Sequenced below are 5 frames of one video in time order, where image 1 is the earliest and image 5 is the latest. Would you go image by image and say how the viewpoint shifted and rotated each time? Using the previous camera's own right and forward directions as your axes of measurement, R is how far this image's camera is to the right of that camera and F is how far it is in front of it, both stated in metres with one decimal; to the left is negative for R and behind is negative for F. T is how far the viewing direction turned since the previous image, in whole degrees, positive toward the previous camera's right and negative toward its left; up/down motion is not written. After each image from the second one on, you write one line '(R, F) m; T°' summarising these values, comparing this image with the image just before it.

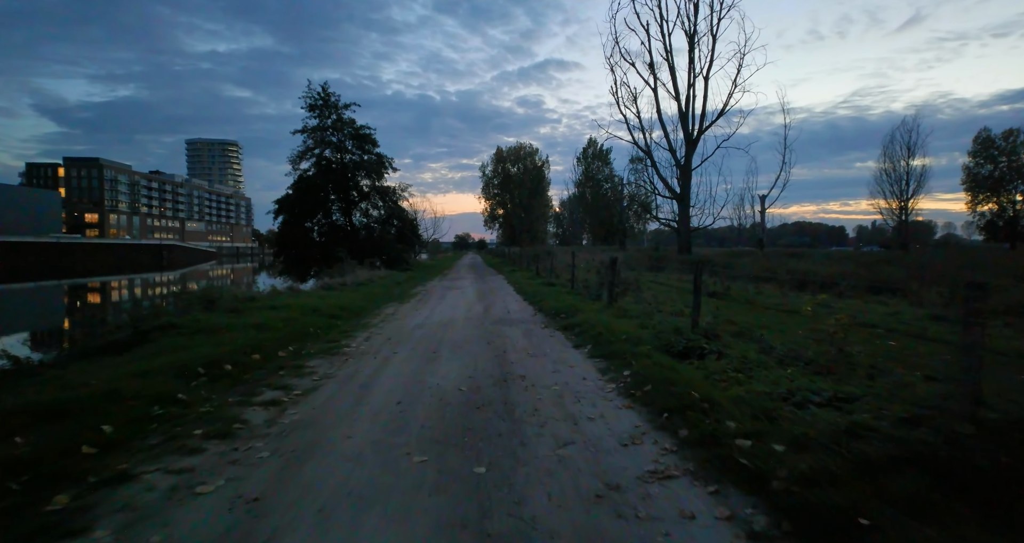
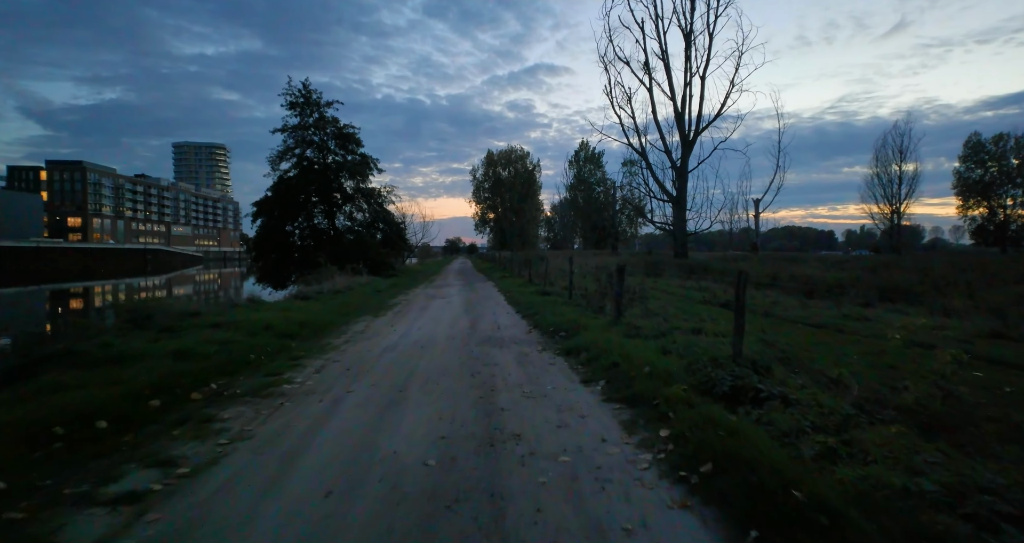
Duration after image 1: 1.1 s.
(0.0, +2.0) m; +1°
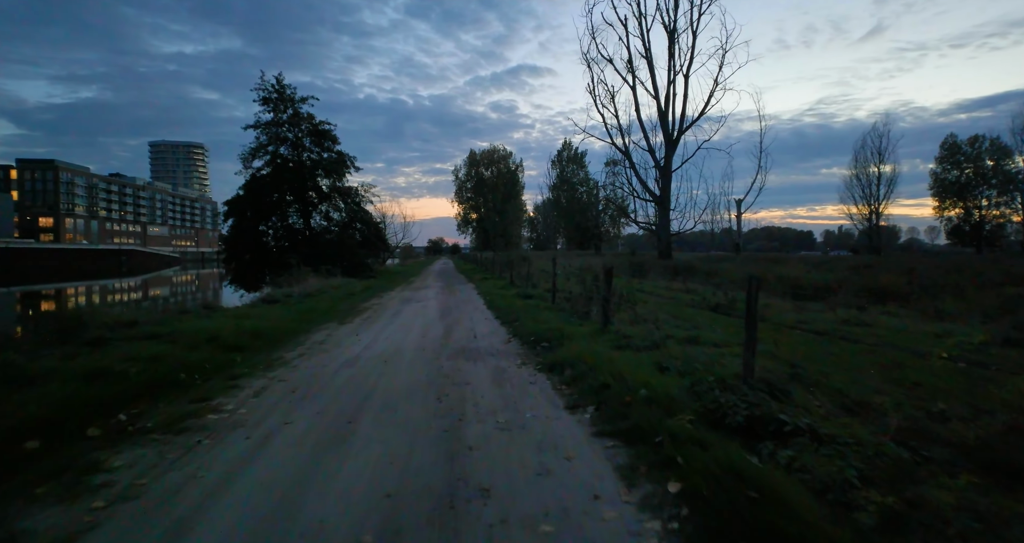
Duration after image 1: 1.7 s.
(+0.2, +1.1) m; +2°
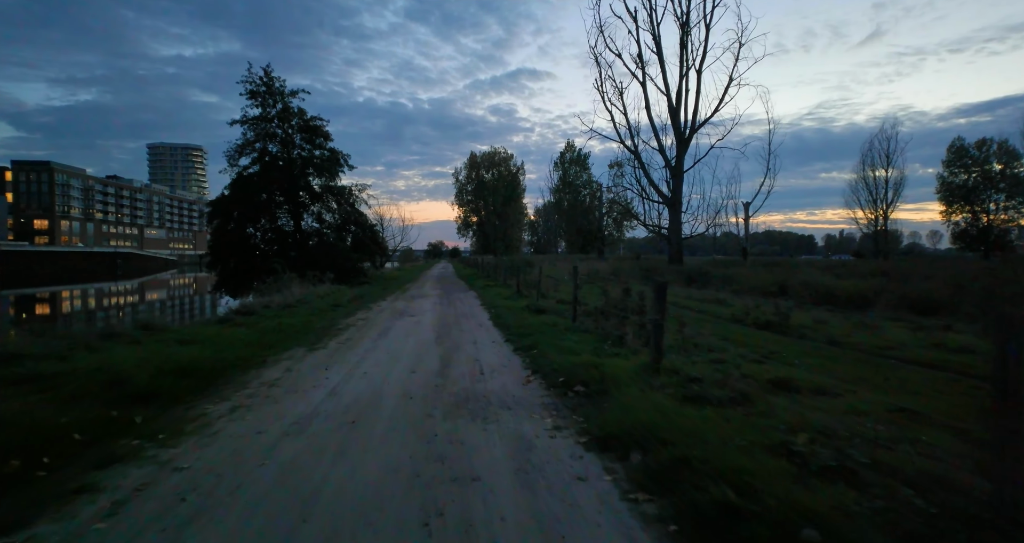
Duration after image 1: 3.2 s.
(-0.3, +2.8) m; 0°
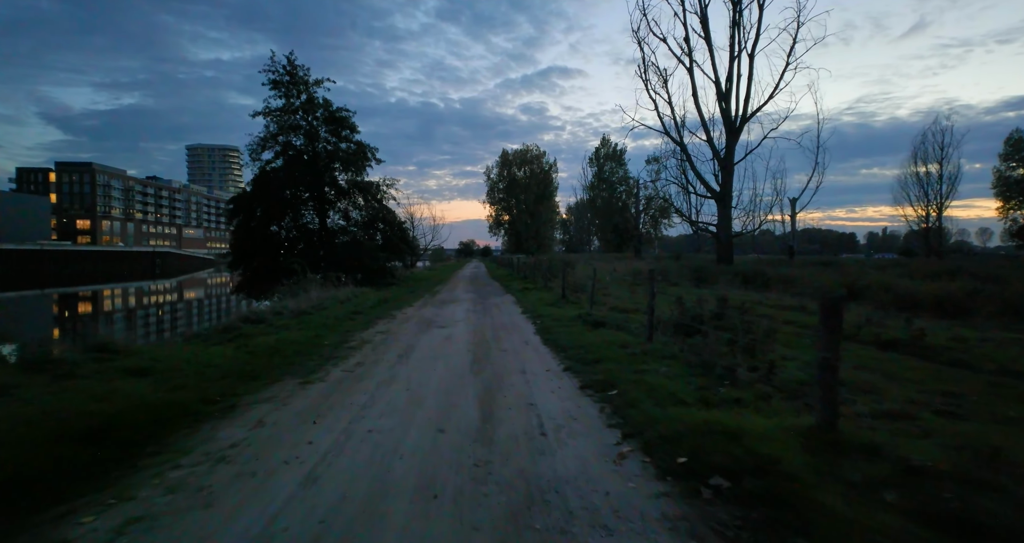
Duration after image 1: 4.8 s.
(-0.6, +2.9) m; -3°
